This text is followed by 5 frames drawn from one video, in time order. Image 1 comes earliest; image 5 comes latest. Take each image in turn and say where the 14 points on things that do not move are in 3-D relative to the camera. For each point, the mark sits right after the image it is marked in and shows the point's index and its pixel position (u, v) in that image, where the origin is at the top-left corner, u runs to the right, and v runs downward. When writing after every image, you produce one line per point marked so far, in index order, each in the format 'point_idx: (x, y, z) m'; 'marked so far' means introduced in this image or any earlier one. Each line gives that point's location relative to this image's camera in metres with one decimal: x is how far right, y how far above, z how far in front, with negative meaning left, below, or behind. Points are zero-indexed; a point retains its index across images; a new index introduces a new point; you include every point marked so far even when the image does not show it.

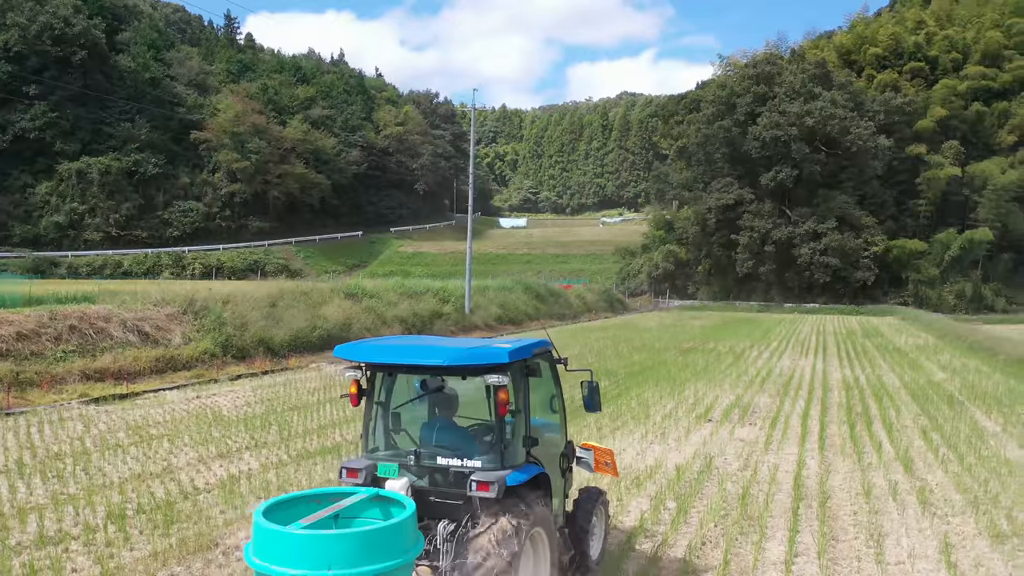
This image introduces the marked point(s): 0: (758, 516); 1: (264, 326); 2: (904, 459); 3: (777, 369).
0: (+1.5, -1.4, +5.0) m
1: (-4.2, -0.6, +14.2) m
2: (+3.1, -1.3, +6.5) m
3: (+4.2, -1.3, +13.3) m
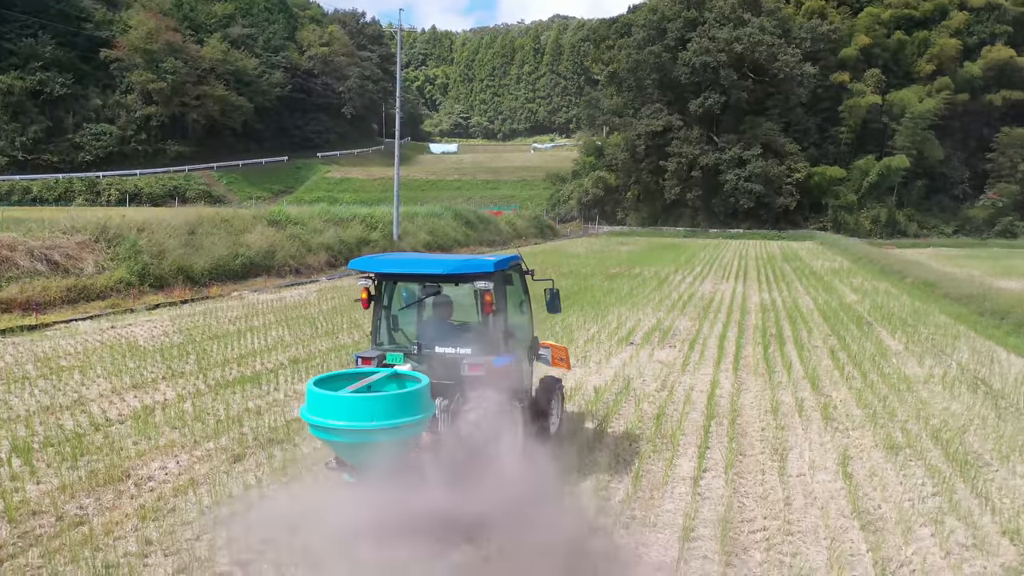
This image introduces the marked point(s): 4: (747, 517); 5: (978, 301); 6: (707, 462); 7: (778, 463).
0: (+1.0, -0.9, +5.2) m
1: (-5.4, +0.6, +13.8) m
2: (+2.4, -0.7, +6.8) m
3: (+3.0, -0.1, +13.6) m
4: (+1.1, -1.1, +3.9) m
5: (+6.2, -0.2, +11.1) m
6: (+1.1, -1.0, +4.7) m
7: (+1.5, -1.0, +4.6) m
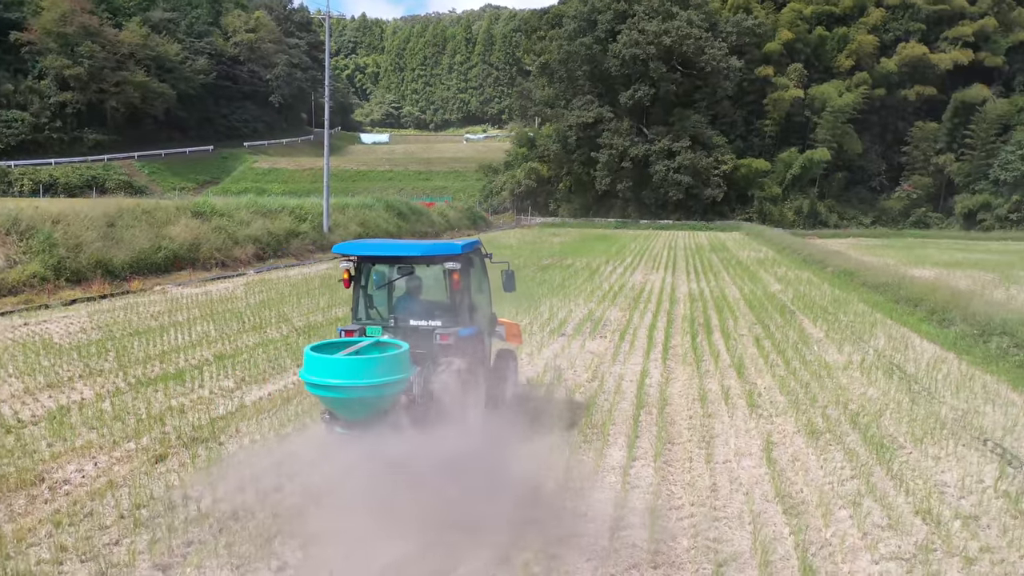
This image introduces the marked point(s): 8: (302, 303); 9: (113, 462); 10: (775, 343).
0: (+0.6, -0.9, +5.2) m
1: (-6.5, +0.7, +13.3) m
2: (+1.9, -0.7, +7.0) m
3: (+1.9, +0.1, +13.8) m
4: (+0.8, -1.0, +3.9) m
5: (+5.3, 0.0, +11.6) m
6: (+0.7, -0.9, +4.7) m
7: (+1.1, -0.9, +4.7) m
8: (-2.8, -0.2, +11.0) m
9: (-2.1, -0.9, +4.5) m
10: (+2.5, -0.5, +8.1) m
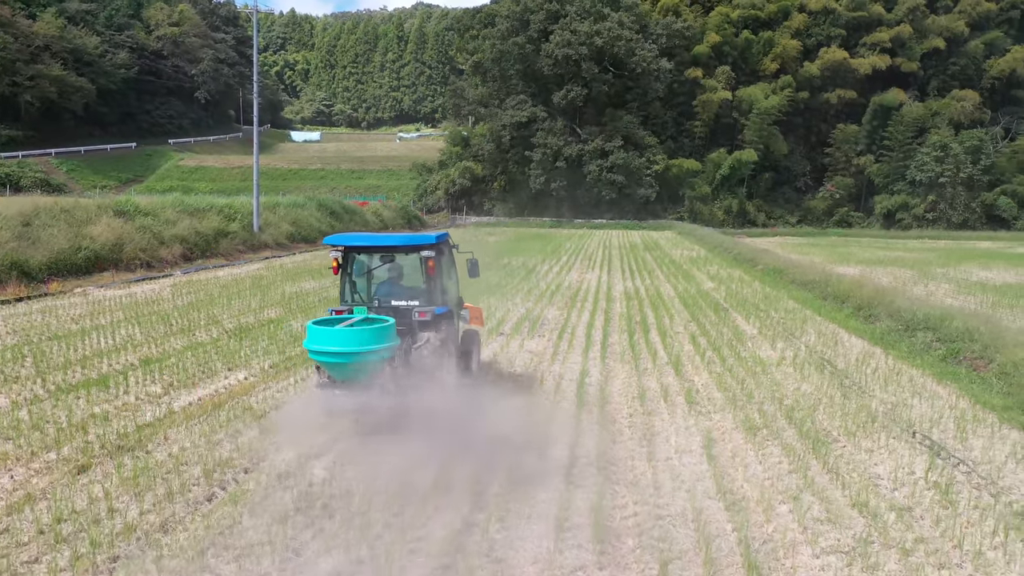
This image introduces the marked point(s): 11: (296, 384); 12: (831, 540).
0: (+0.2, -0.9, +5.2) m
1: (-7.5, +0.6, +12.7) m
2: (+1.4, -0.6, +7.0) m
3: (+0.9, +0.1, +13.8) m
4: (+0.5, -1.0, +3.9) m
5: (+4.4, 0.0, +11.9) m
6: (+0.4, -0.9, +4.7) m
7: (+0.8, -0.9, +4.7) m
8: (-3.6, -0.2, +10.7) m
9: (-2.4, -0.9, +4.2) m
10: (+1.9, -0.5, +8.2) m
11: (-1.6, -0.7, +6.4) m
12: (+1.3, -1.0, +3.5) m
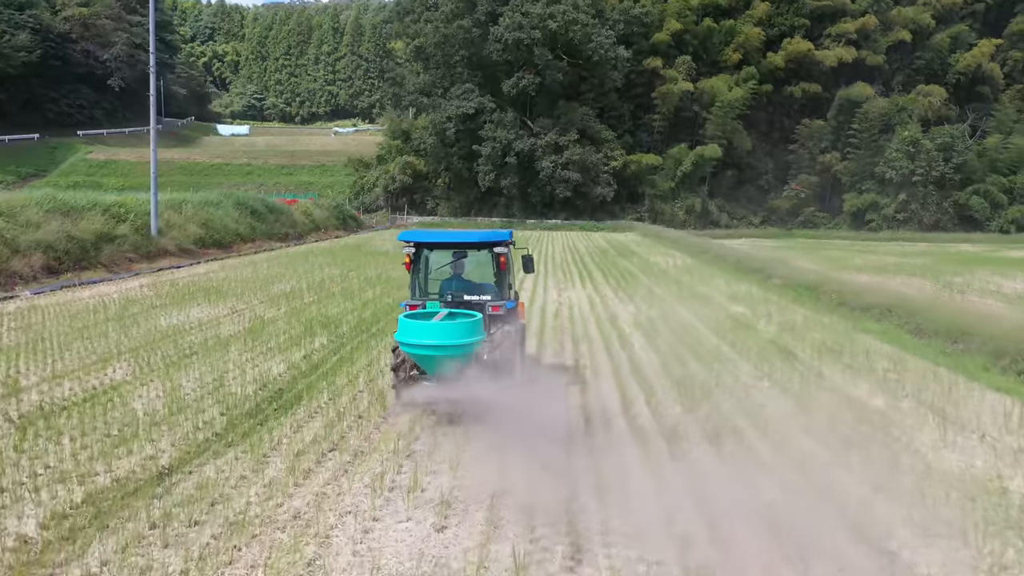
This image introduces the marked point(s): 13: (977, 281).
0: (+0.4, -1.2, +1.8) m
1: (-7.9, +0.3, +8.7) m
2: (+1.4, -1.0, +3.7) m
3: (+0.4, -0.2, +10.5) m
4: (+0.8, -1.3, +0.5) m
5: (+4.1, -0.3, +8.8) m
6: (+0.6, -1.2, +1.3) m
7: (+1.0, -1.2, +1.4) m
8: (-3.8, -0.6, +7.0) m
9: (-2.2, -1.3, +0.6) m
10: (+1.9, -0.8, +4.9) m
11: (-1.5, -1.1, +2.8) m
12: (+1.6, -1.4, +0.2) m
13: (+9.8, +0.1, +17.4) m
